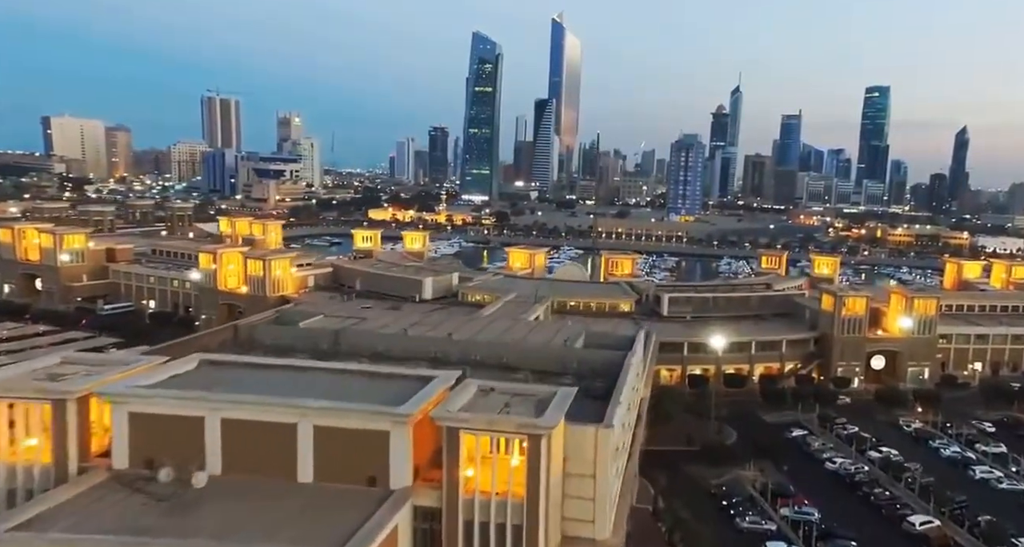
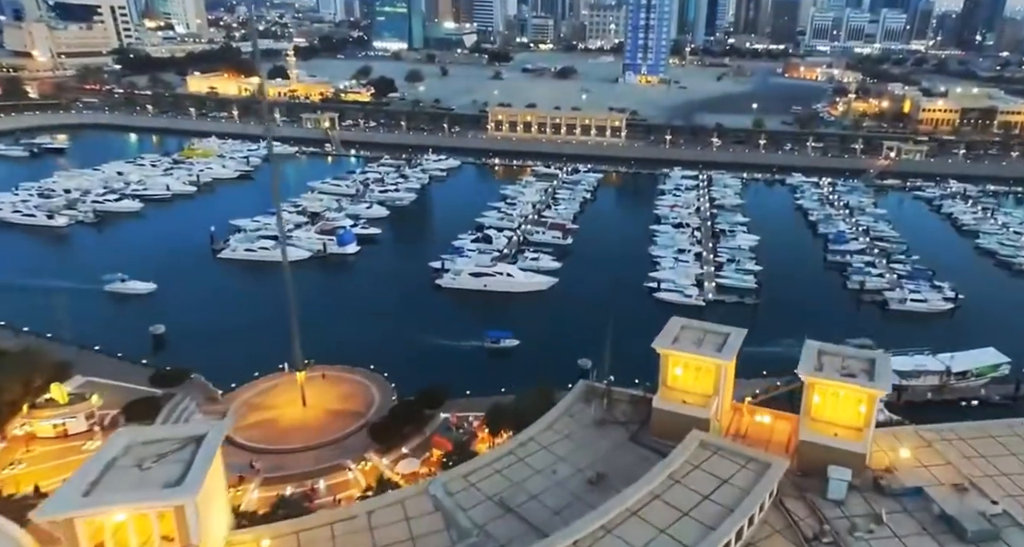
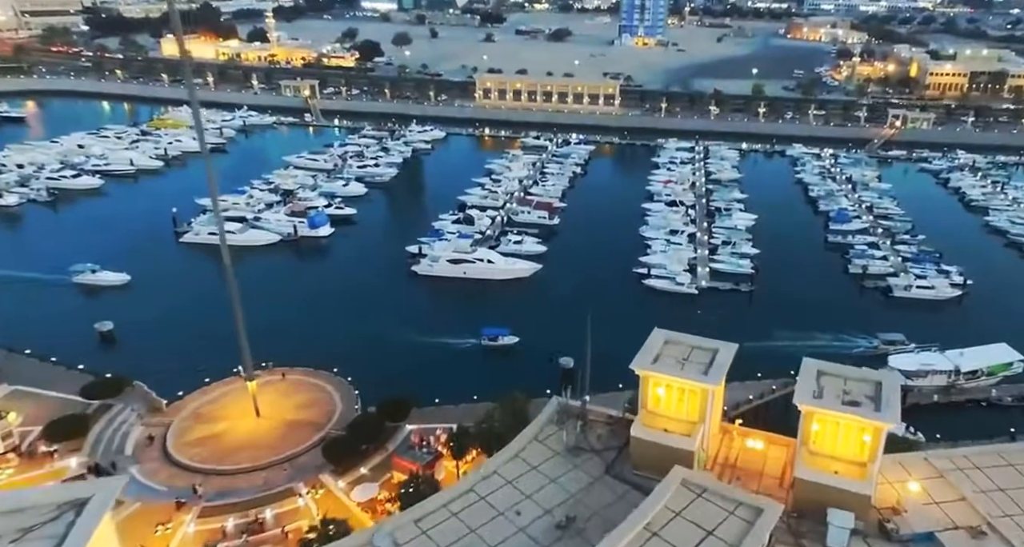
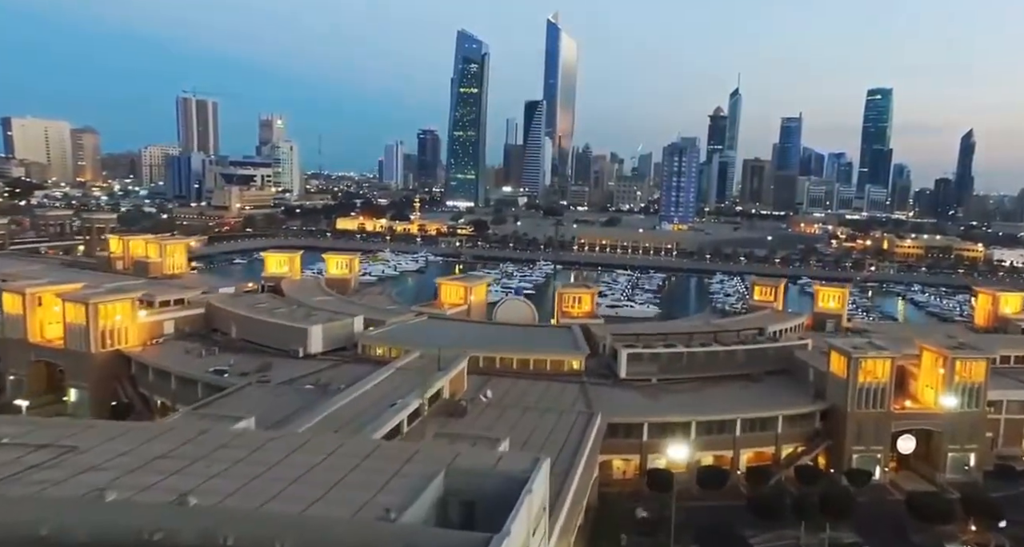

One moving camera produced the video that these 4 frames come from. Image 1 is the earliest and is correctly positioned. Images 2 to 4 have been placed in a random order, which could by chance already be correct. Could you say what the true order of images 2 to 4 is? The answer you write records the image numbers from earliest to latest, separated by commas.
4, 2, 3
